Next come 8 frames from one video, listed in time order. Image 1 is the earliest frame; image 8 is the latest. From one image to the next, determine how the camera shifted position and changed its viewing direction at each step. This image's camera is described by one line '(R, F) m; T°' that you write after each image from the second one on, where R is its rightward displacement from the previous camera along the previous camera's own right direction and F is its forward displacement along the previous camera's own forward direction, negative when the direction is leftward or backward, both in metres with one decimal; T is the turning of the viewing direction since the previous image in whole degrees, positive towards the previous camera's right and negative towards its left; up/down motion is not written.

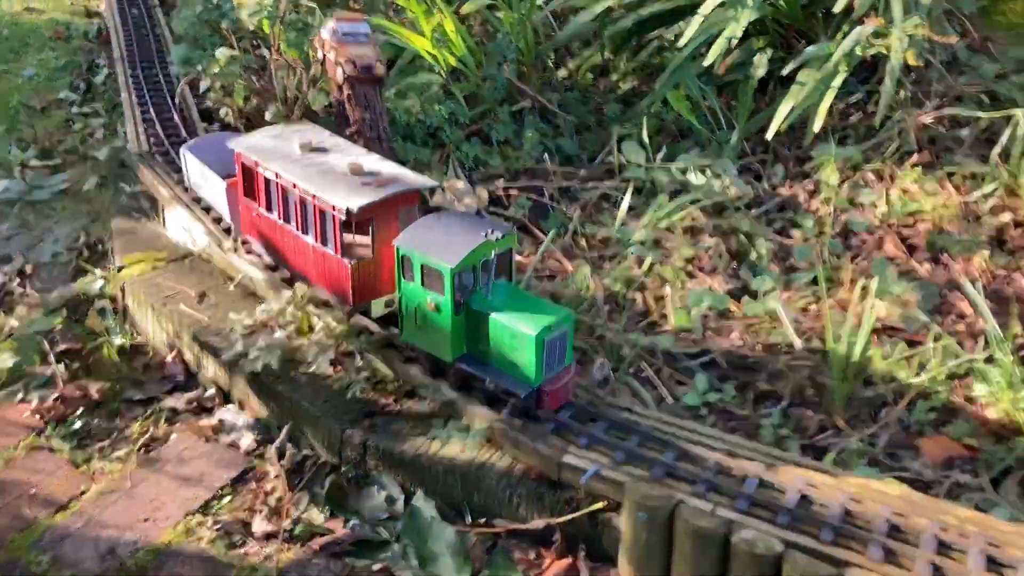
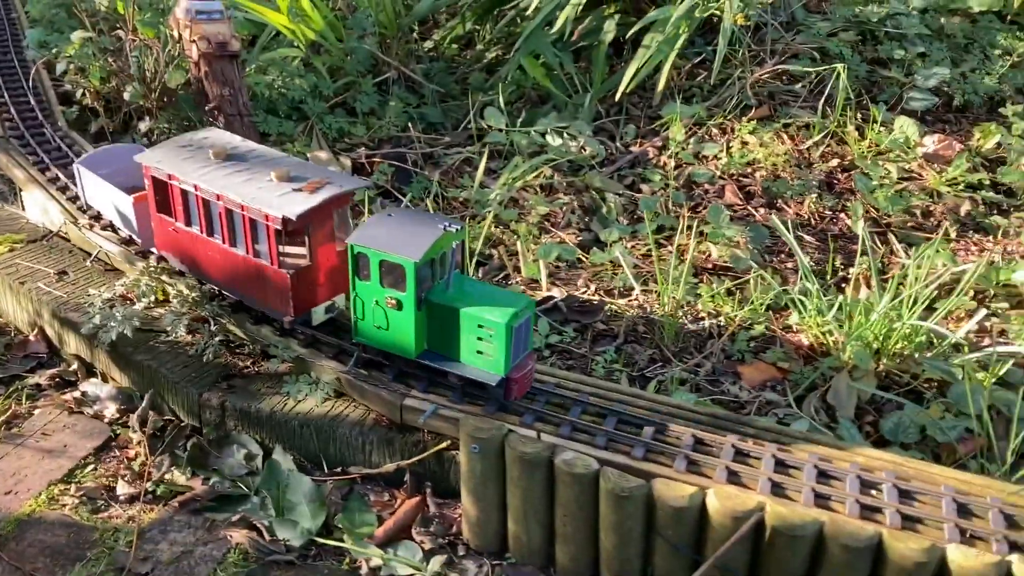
(+0.3, -0.2) m; +5°
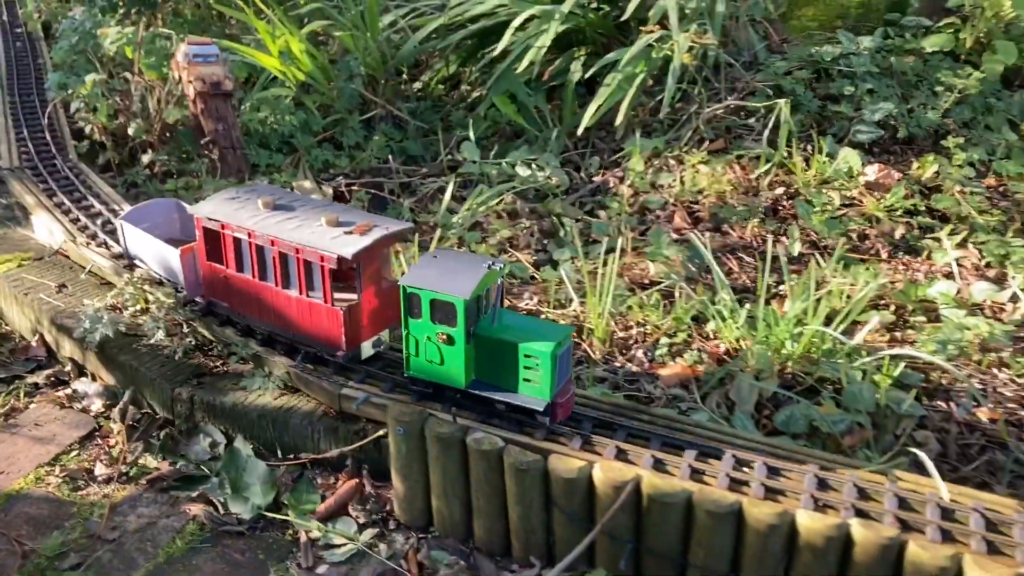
(+0.5, -0.4) m; -2°
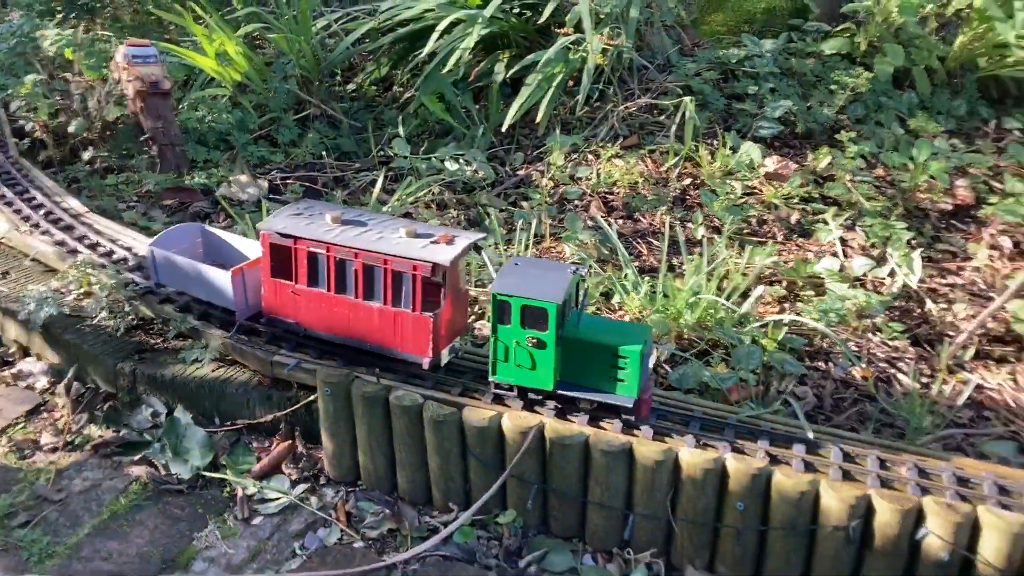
(+0.1, -0.4) m; +3°
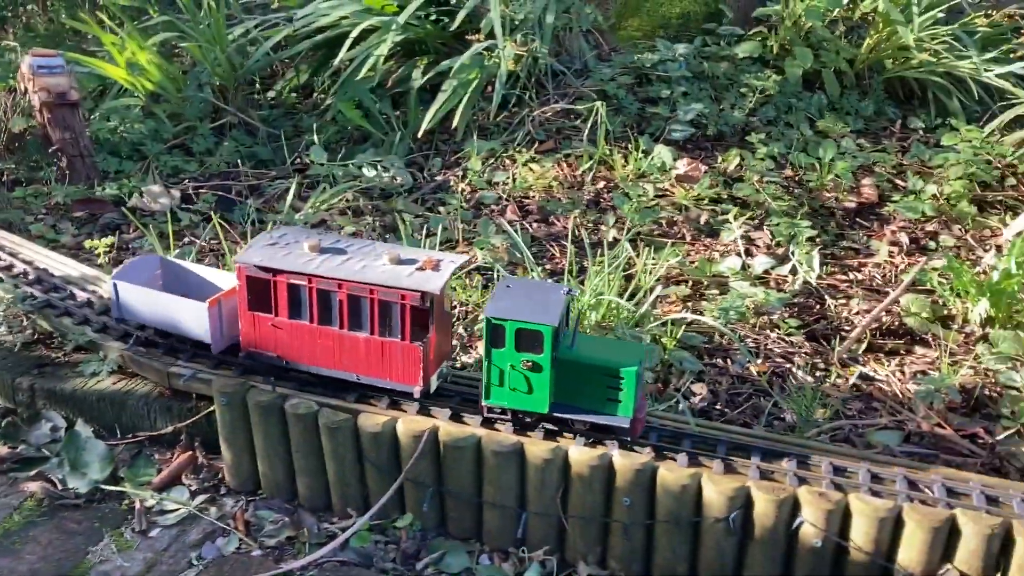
(+0.3, -0.1) m; +3°
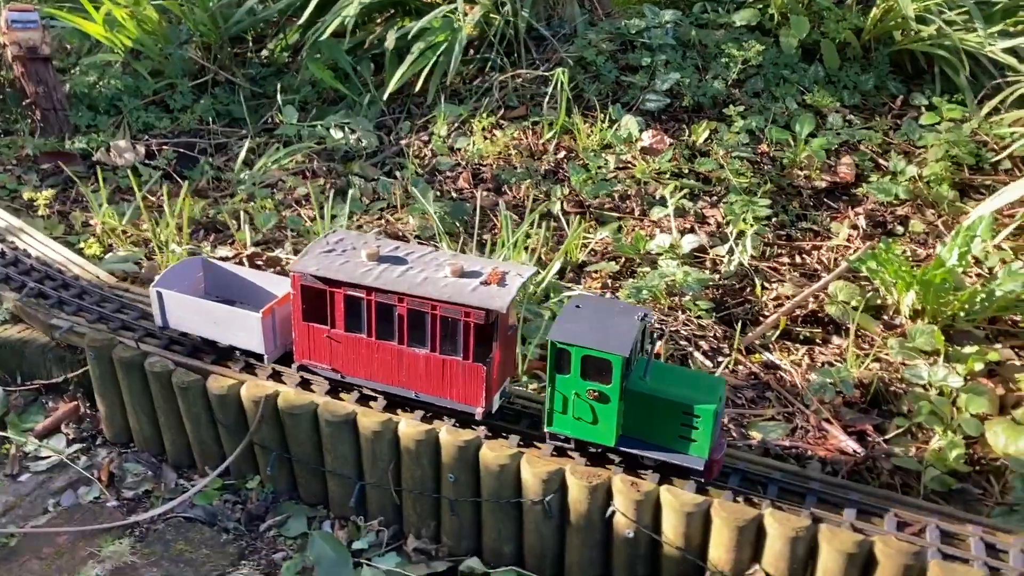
(+1.0, +0.1) m; -6°
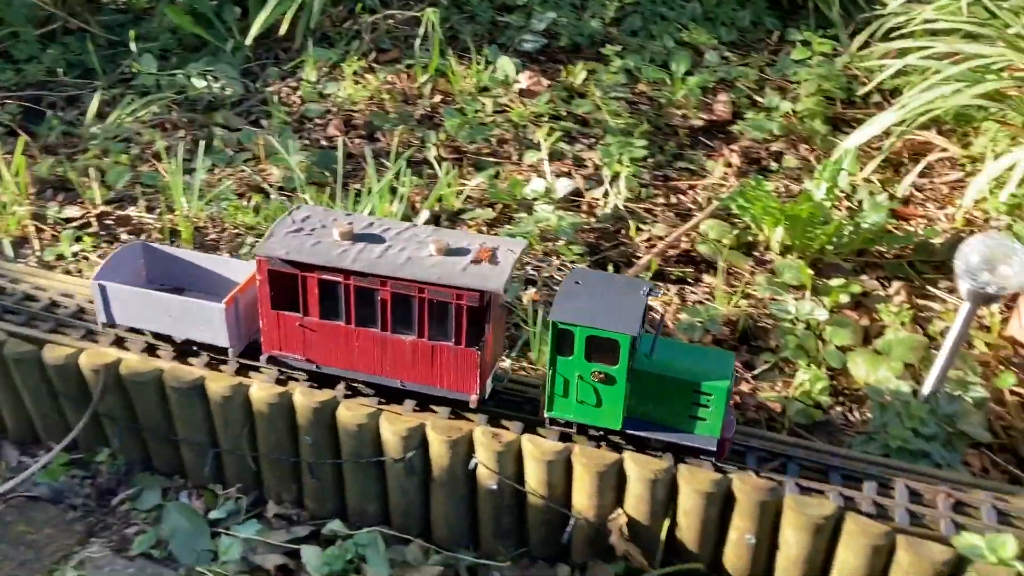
(+0.2, +0.1) m; +5°
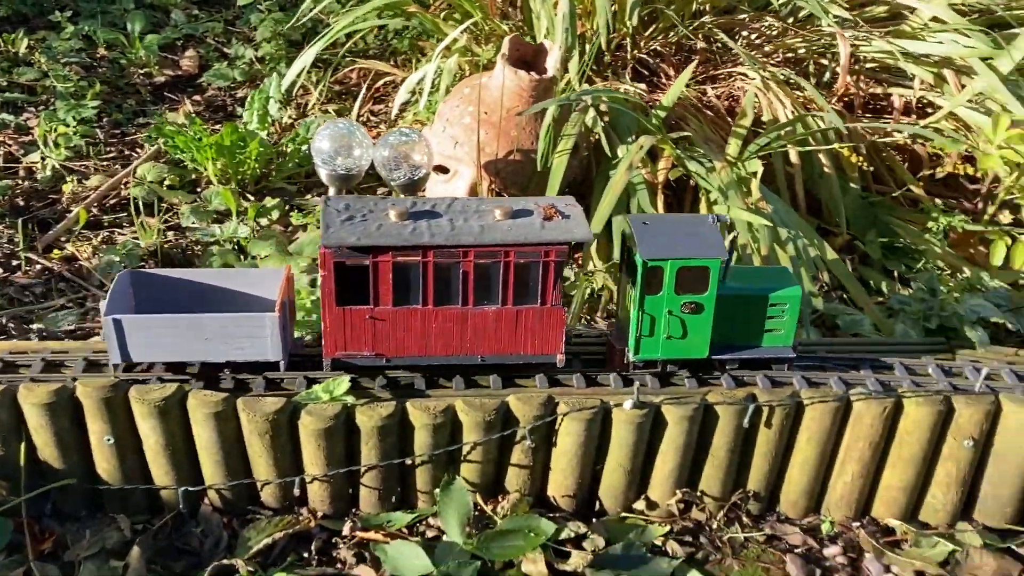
(+1.0, -0.3) m; +20°
